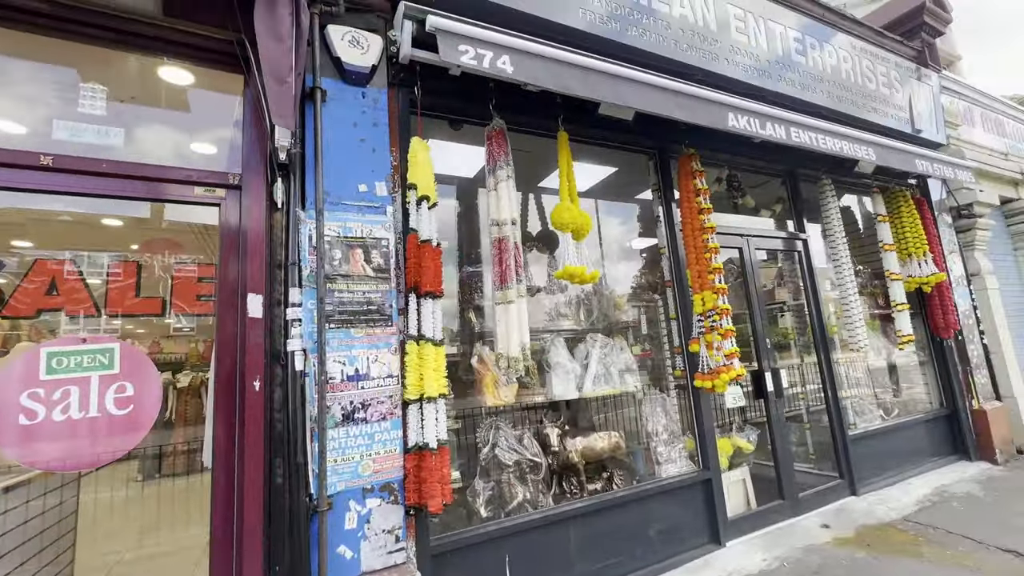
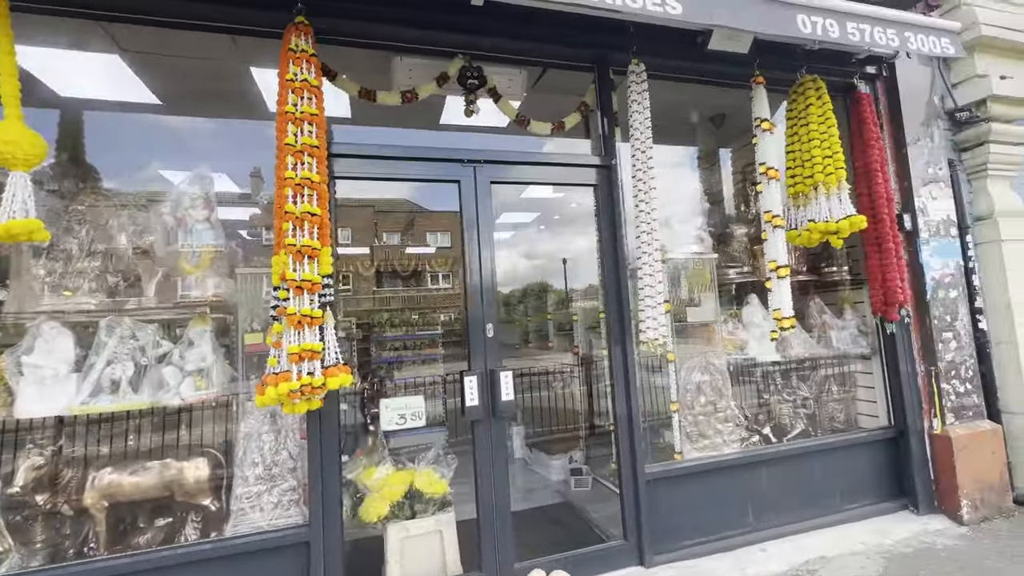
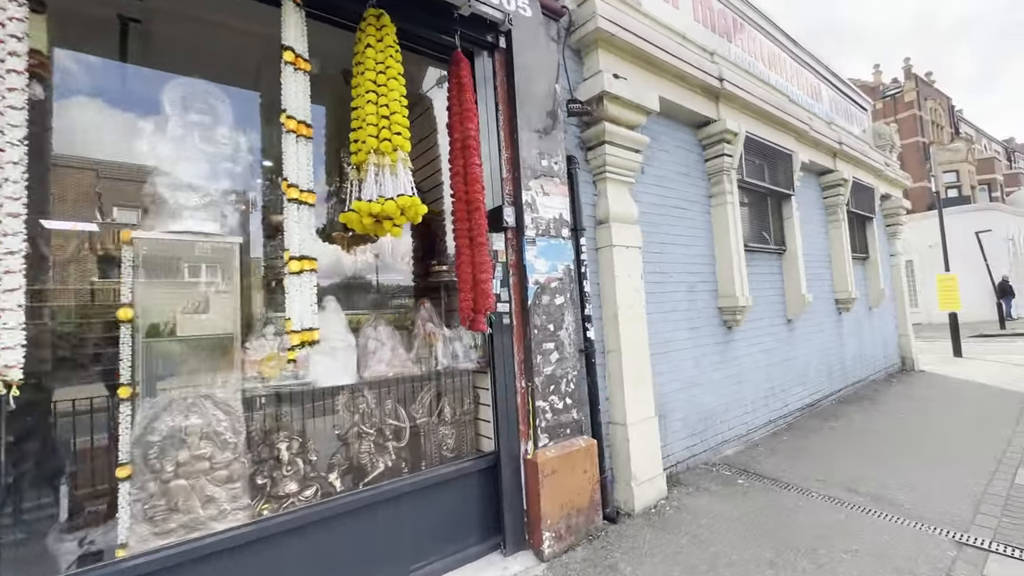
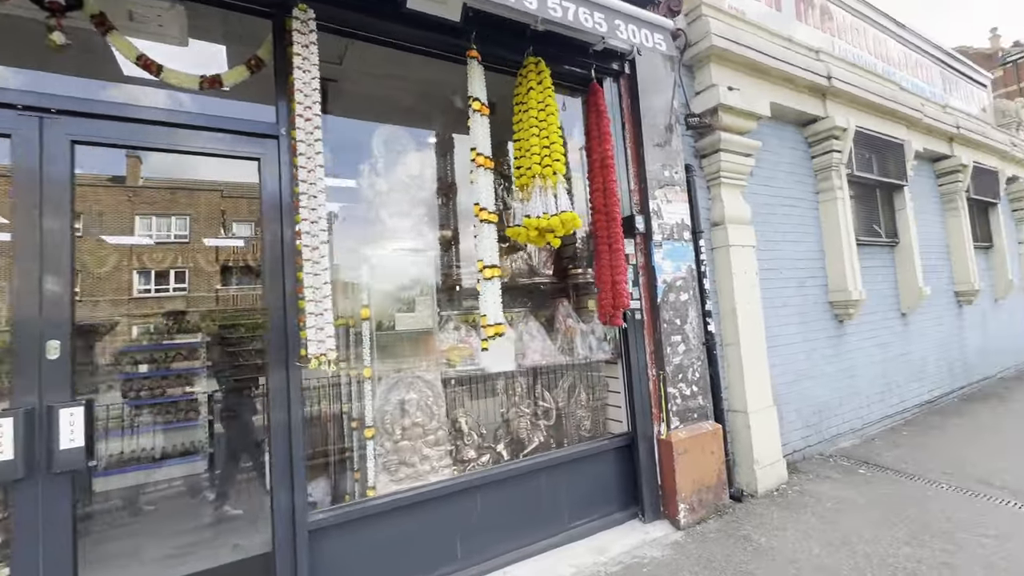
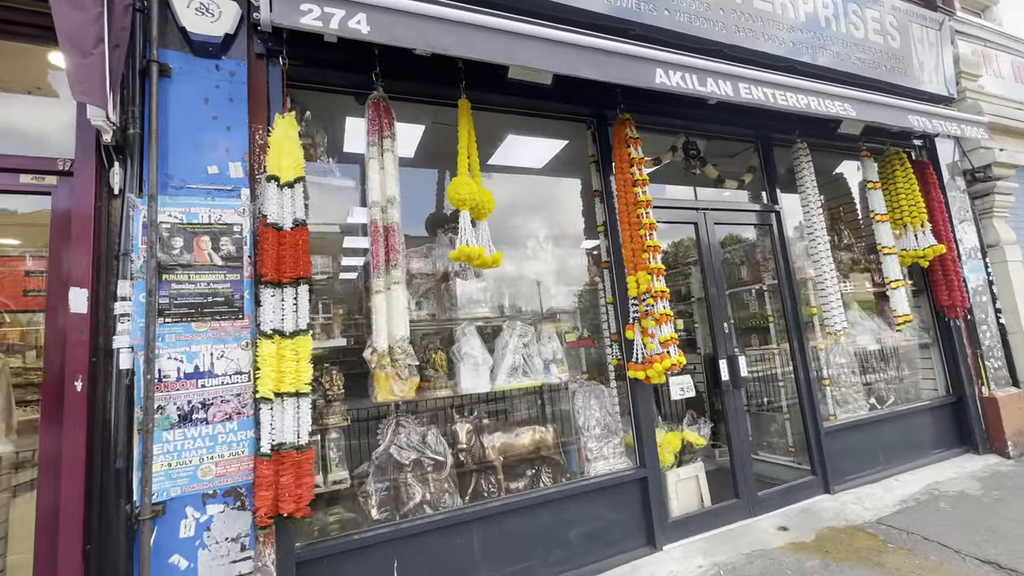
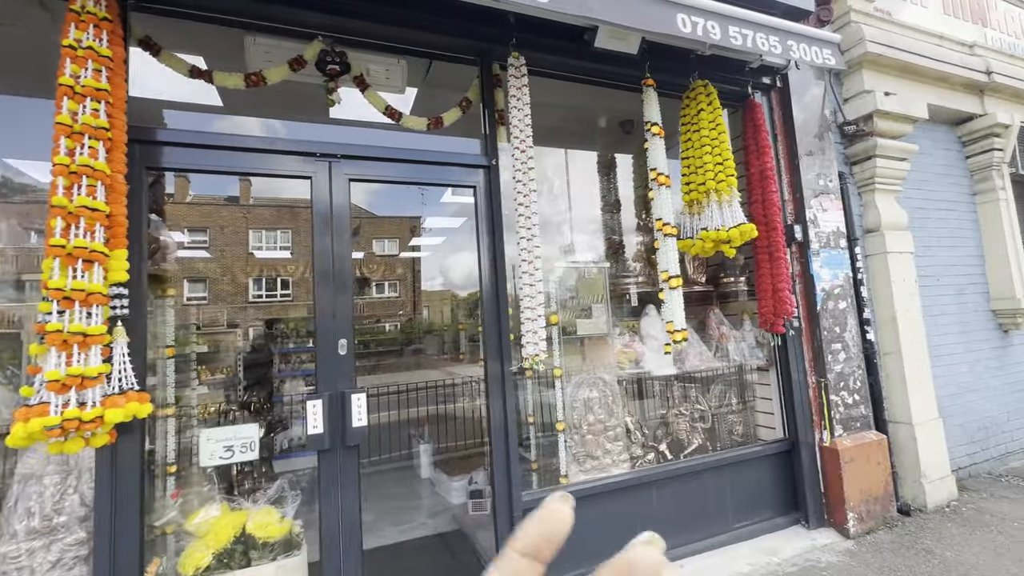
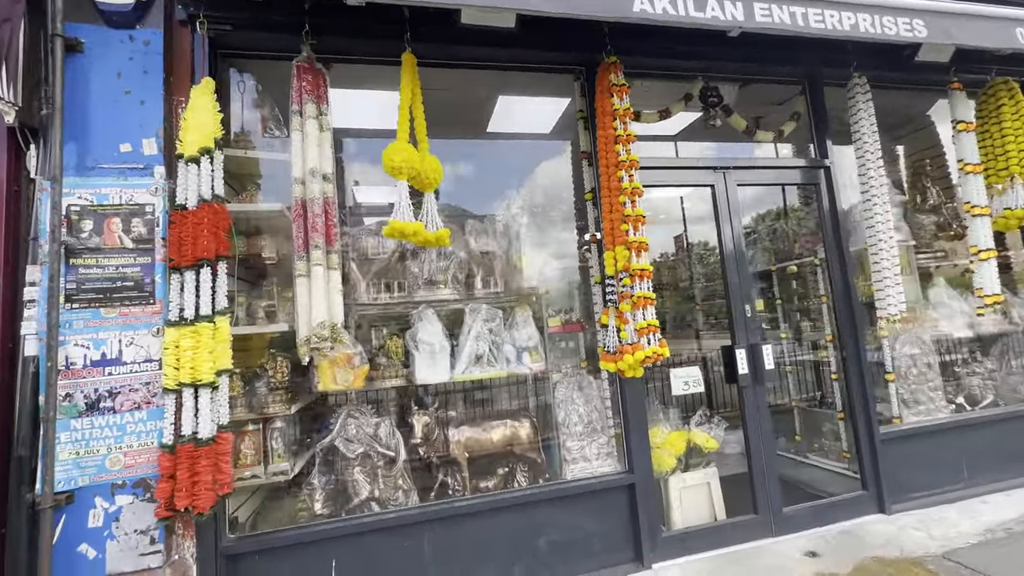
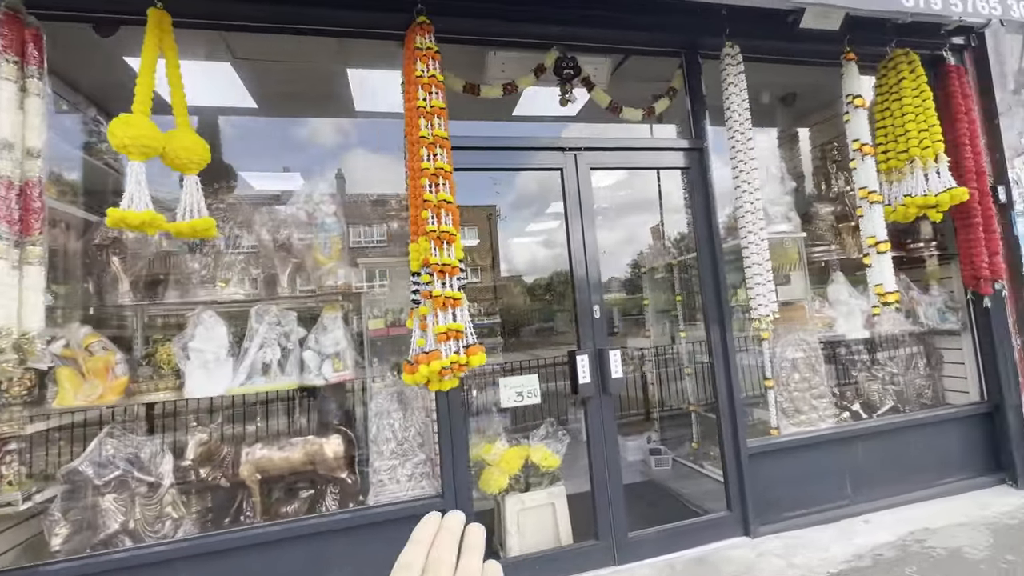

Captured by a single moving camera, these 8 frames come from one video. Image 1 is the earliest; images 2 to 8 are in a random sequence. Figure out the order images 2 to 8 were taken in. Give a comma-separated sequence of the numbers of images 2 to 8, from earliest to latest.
5, 7, 8, 2, 6, 4, 3
